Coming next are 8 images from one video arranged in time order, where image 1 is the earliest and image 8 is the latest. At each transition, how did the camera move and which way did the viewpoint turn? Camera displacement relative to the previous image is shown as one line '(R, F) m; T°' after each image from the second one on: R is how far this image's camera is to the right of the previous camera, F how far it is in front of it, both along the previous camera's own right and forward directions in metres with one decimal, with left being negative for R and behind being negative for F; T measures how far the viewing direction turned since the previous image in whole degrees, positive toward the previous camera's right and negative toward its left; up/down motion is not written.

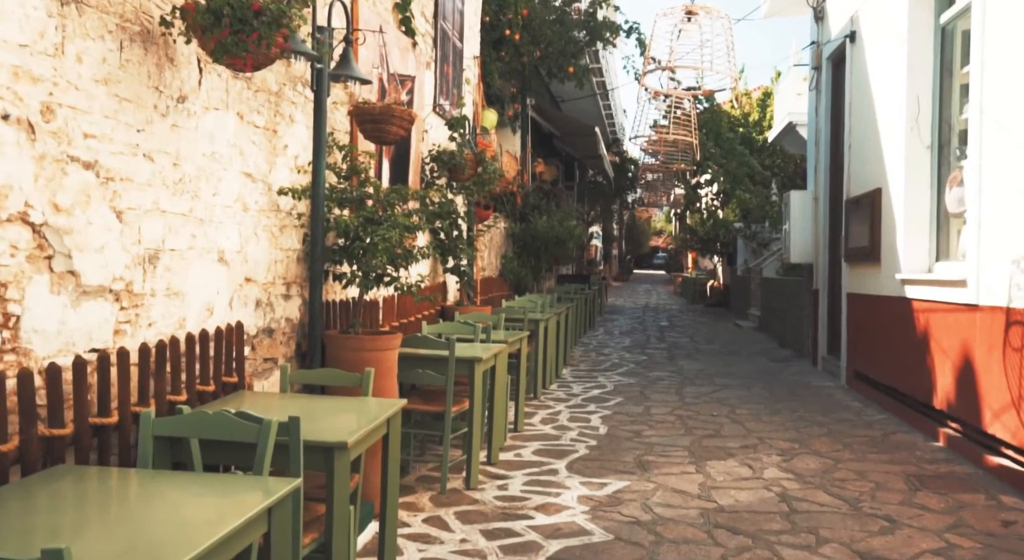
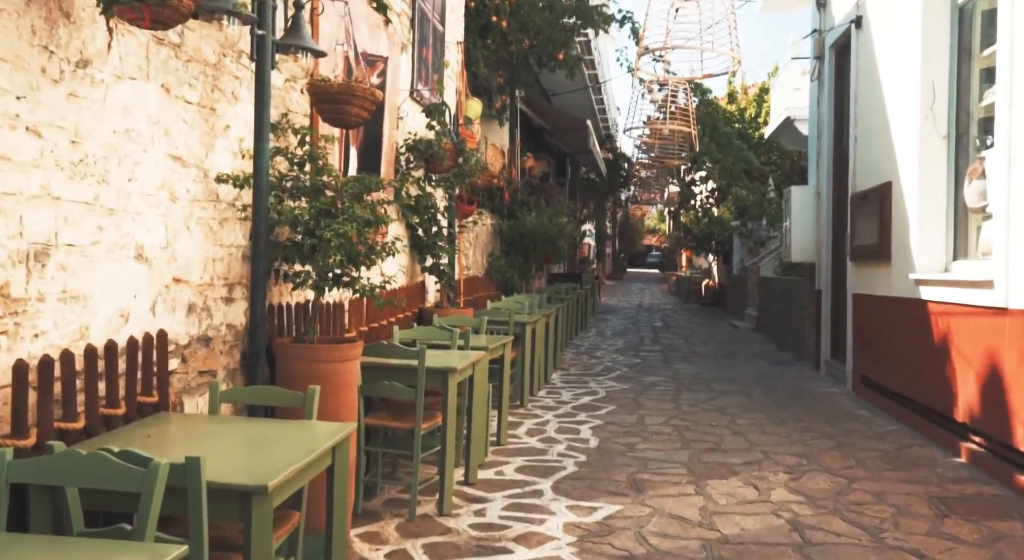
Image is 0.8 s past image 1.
(+0.1, +0.6) m; 0°
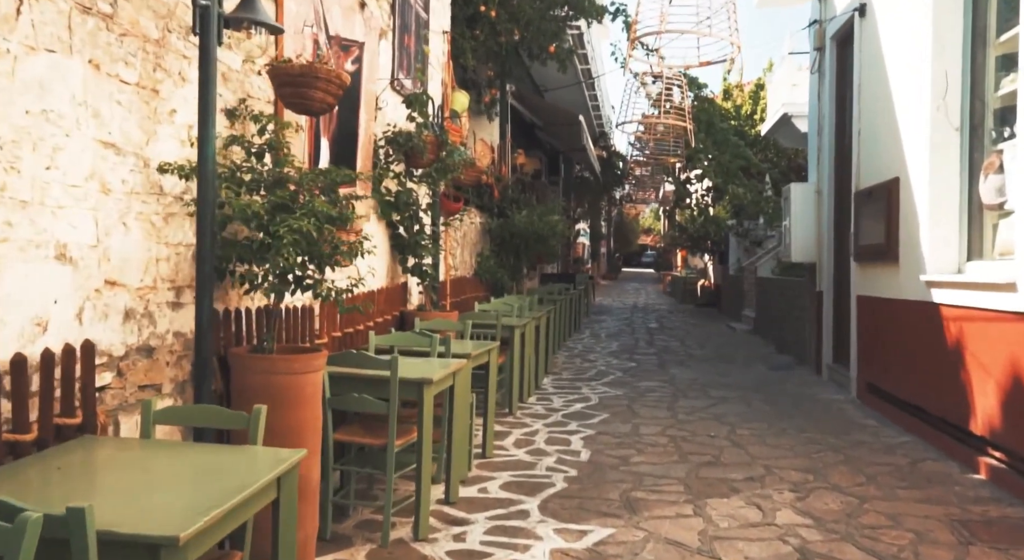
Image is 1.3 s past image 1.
(+0.1, +0.4) m; 0°
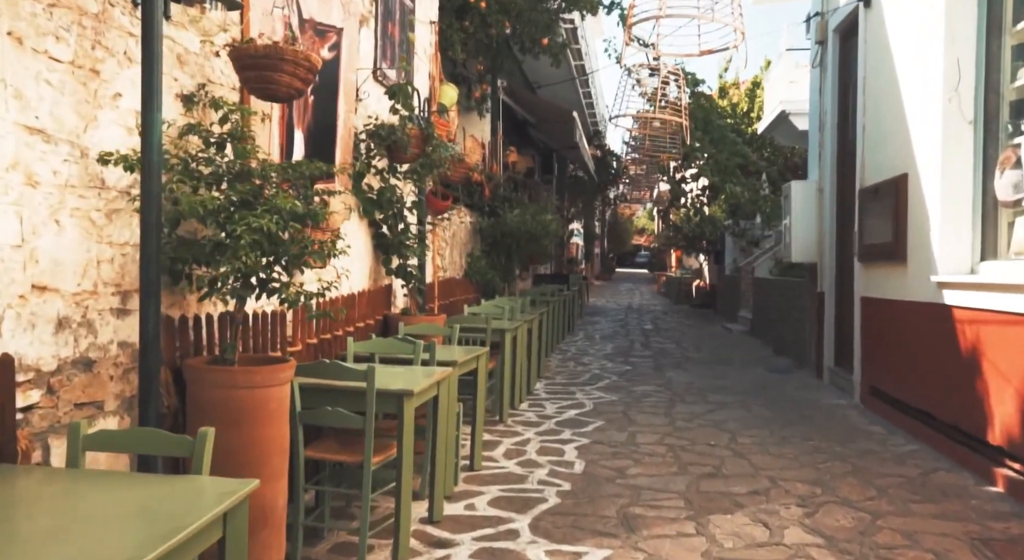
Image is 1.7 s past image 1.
(0.0, +0.4) m; 0°
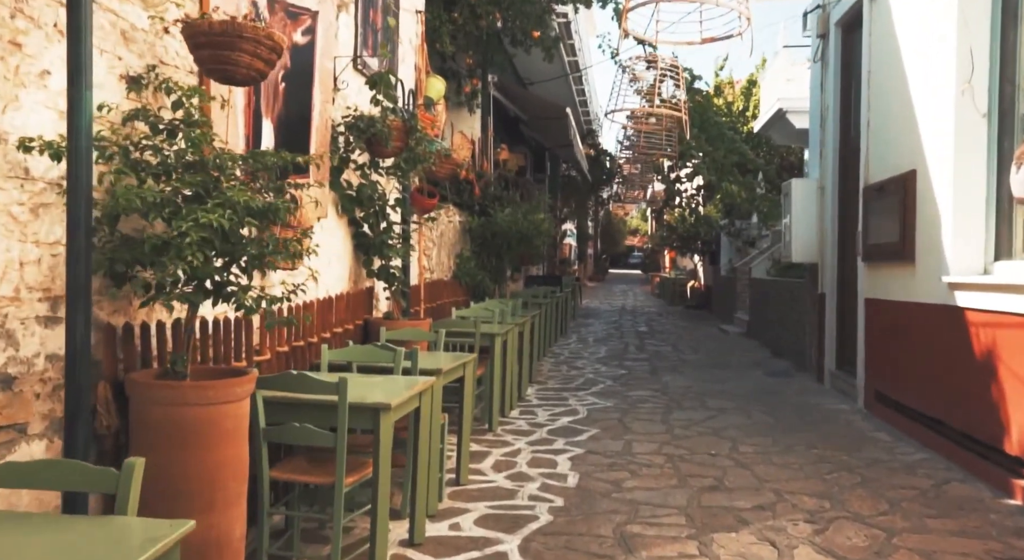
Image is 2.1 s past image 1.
(0.0, +0.4) m; 0°
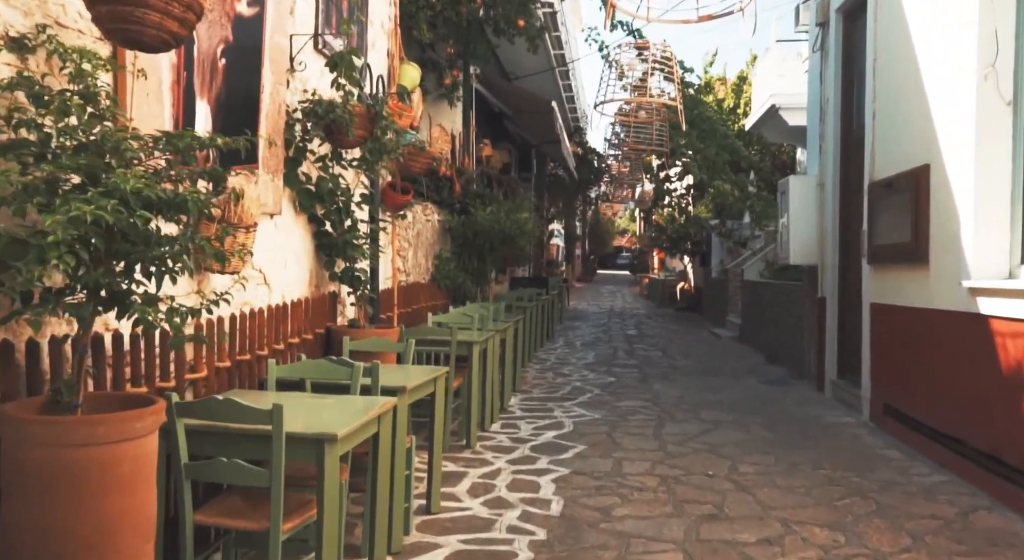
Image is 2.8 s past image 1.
(+0.1, +0.6) m; +1°
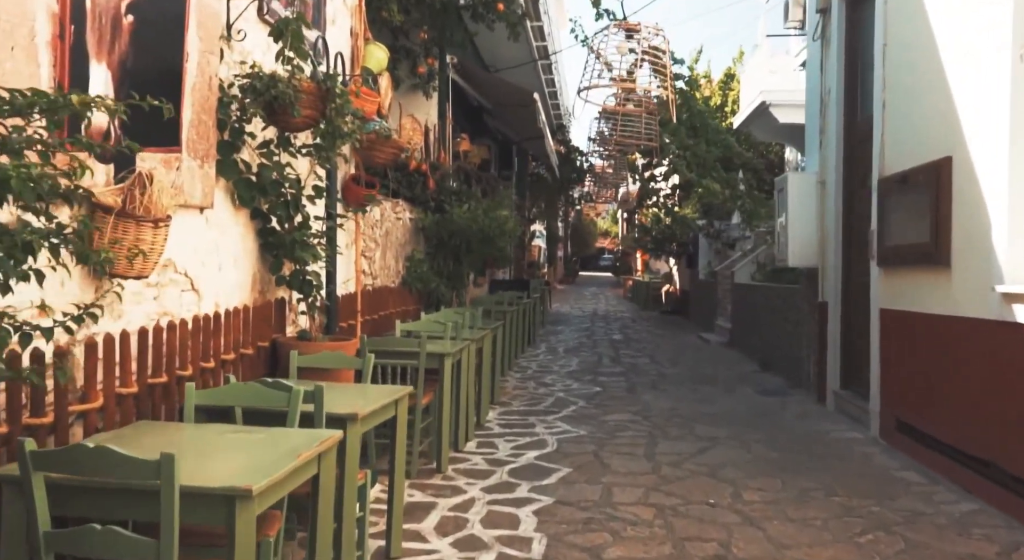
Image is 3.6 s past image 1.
(0.0, +0.7) m; +1°
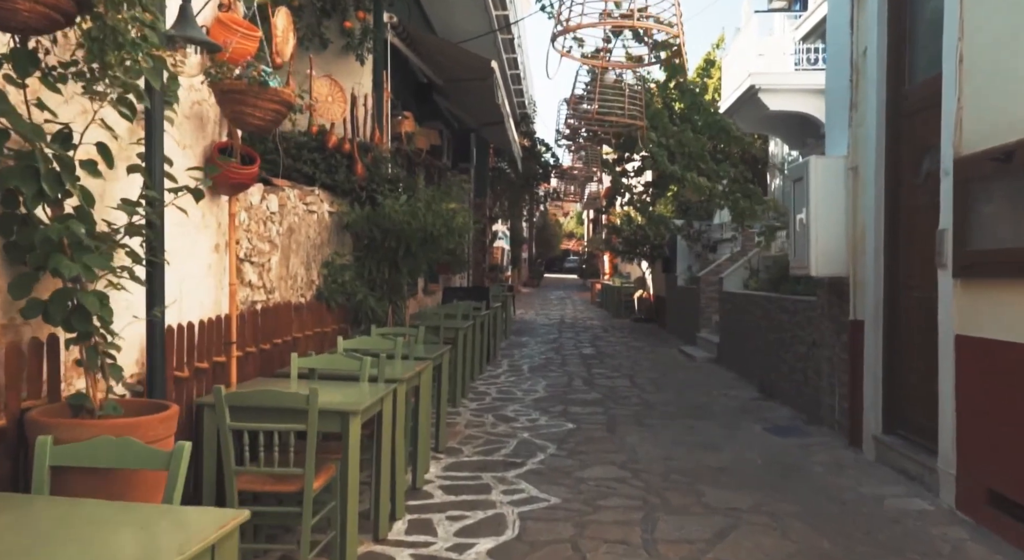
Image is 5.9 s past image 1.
(+0.1, +2.0) m; +2°
